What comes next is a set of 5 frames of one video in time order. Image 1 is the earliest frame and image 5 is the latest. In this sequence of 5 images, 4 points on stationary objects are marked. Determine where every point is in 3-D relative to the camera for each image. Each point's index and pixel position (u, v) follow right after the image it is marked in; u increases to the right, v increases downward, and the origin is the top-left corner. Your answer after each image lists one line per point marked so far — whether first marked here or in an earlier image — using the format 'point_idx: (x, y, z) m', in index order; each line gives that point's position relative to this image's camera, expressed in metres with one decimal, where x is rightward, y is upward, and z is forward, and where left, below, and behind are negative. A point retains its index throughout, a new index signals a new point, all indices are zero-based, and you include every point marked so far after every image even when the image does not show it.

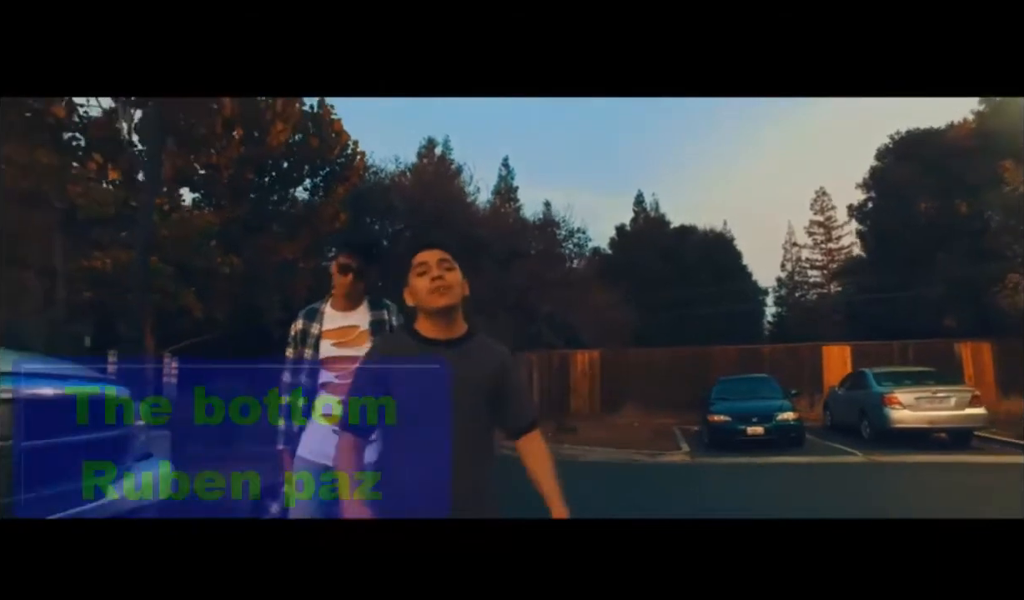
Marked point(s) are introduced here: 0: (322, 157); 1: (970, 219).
0: (-0.8, +0.6, +4.0) m
1: (+1.8, +0.3, +3.9) m
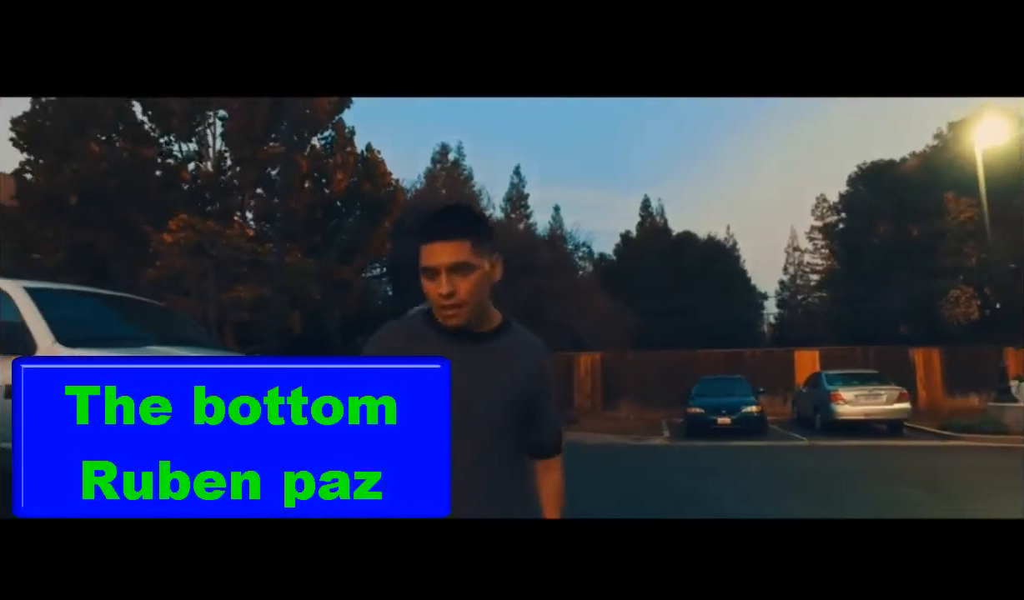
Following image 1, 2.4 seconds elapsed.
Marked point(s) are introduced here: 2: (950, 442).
0: (-0.7, +0.5, +4.7) m
1: (+1.9, +0.3, +4.6) m
2: (+2.0, -0.6, +4.5) m
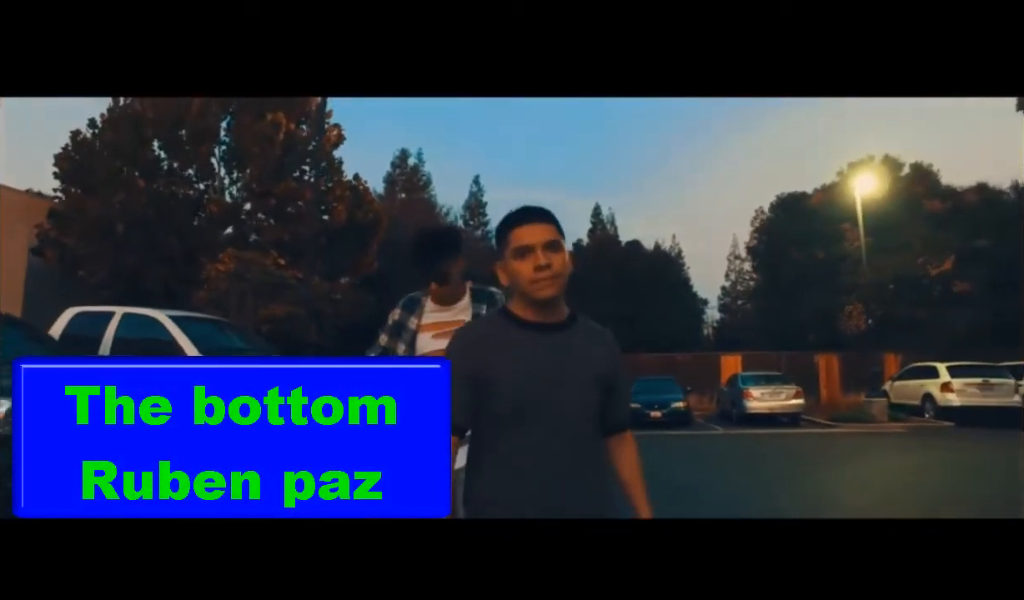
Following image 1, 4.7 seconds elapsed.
0: (-0.9, +0.4, +5.5) m
1: (+1.7, +0.2, +5.5) m
2: (+1.8, -0.7, +5.4) m
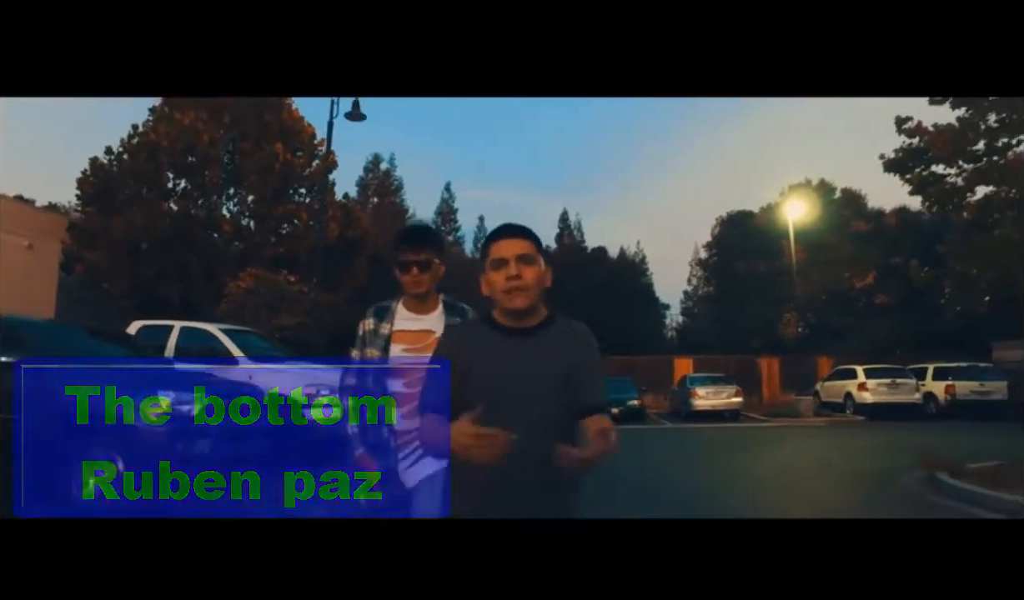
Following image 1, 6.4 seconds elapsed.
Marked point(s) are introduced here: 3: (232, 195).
0: (-1.1, +0.4, +6.1) m
1: (+1.6, +0.2, +6.1) m
2: (+1.6, -0.8, +6.0) m
3: (-1.8, +0.7, +6.1) m
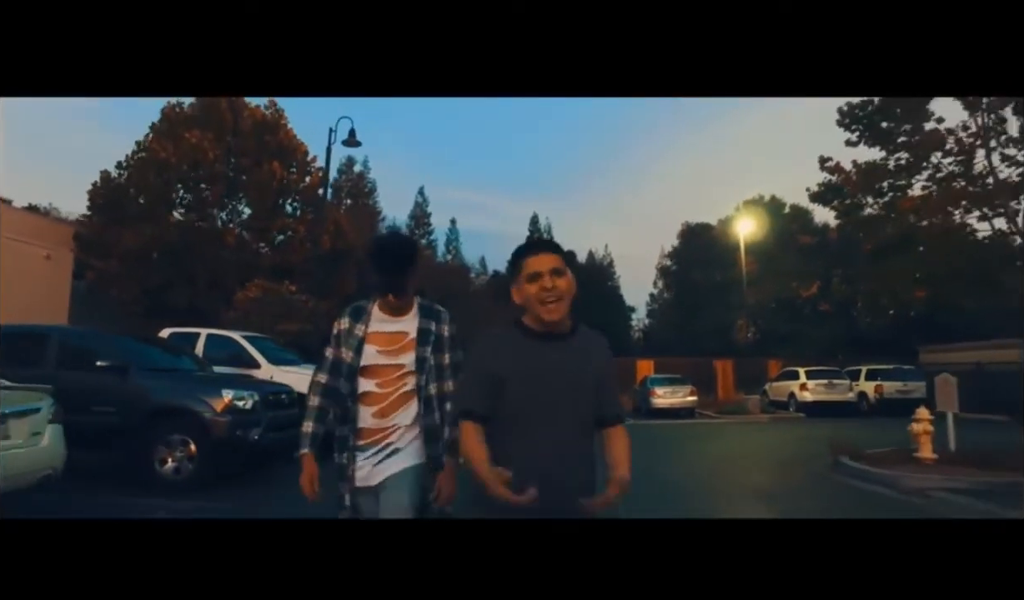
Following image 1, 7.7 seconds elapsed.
0: (-1.2, +0.4, +6.5) m
1: (+1.4, +0.1, +6.6) m
2: (+1.5, -0.8, +6.5) m
3: (-1.9, +0.6, +6.5) m
